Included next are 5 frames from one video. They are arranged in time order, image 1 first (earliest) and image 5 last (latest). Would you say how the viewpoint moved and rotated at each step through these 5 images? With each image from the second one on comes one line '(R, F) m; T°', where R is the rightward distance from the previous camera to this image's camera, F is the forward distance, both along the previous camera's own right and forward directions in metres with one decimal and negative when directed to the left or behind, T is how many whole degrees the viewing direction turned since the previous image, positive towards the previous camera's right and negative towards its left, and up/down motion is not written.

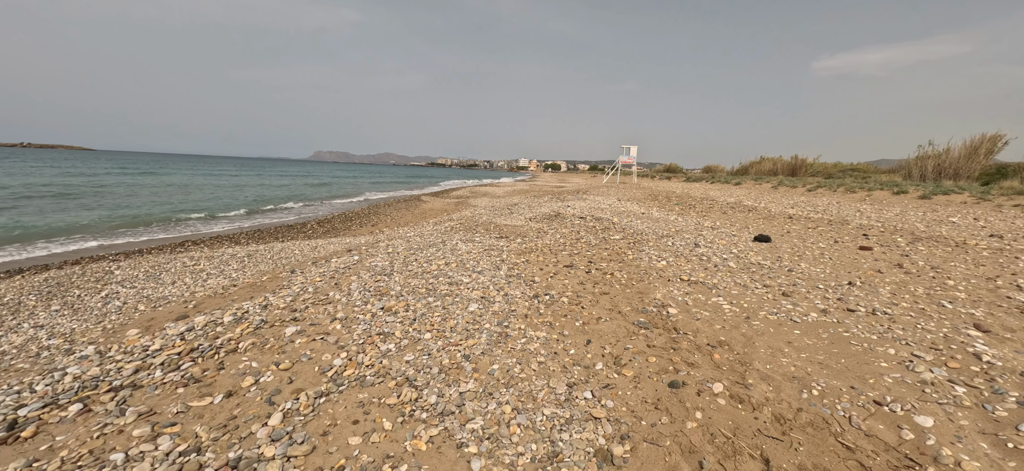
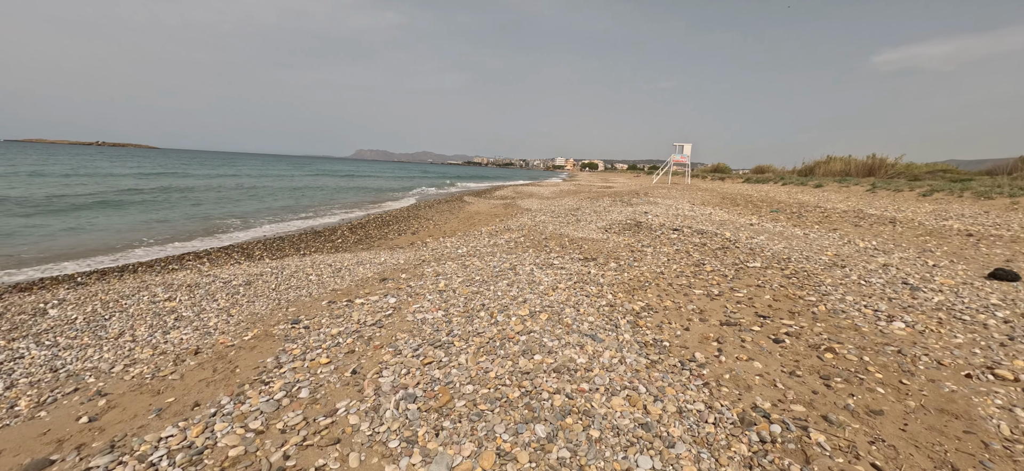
(-1.7, +4.5) m; -5°
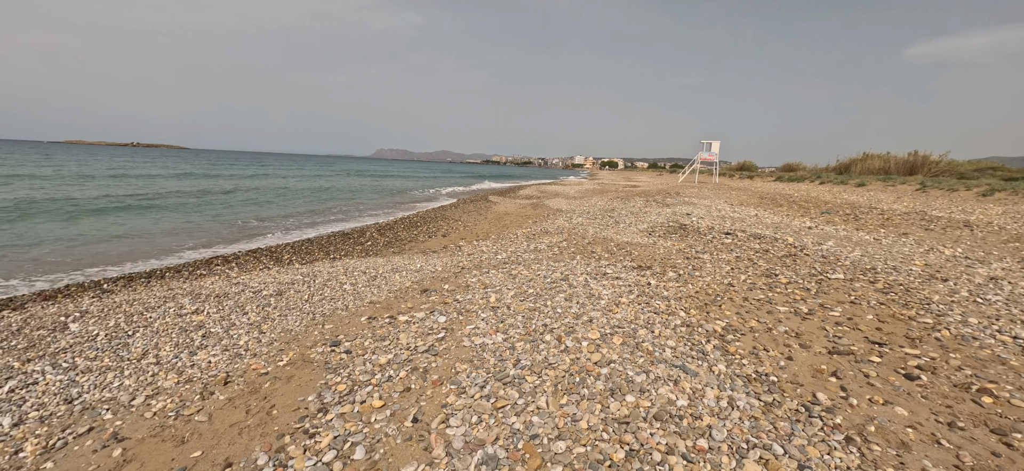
(-0.8, +1.0) m; -2°
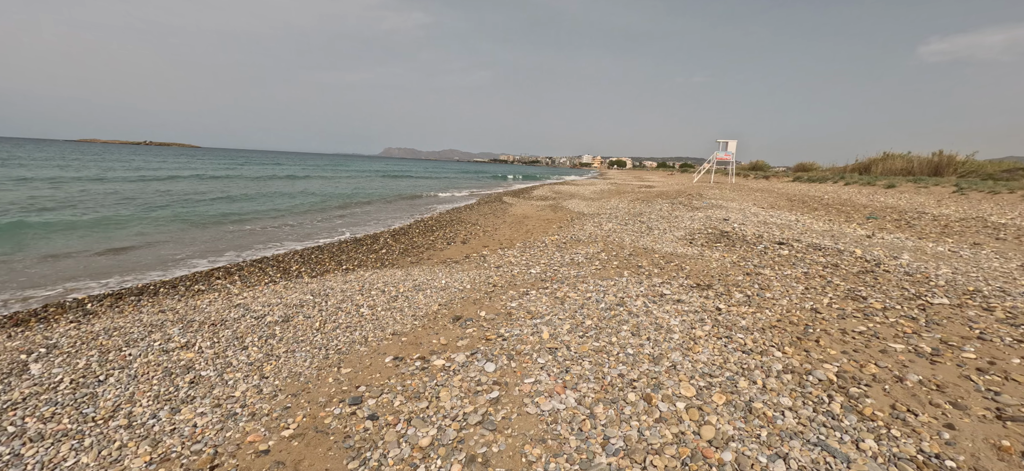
(-0.8, +1.5) m; -1°
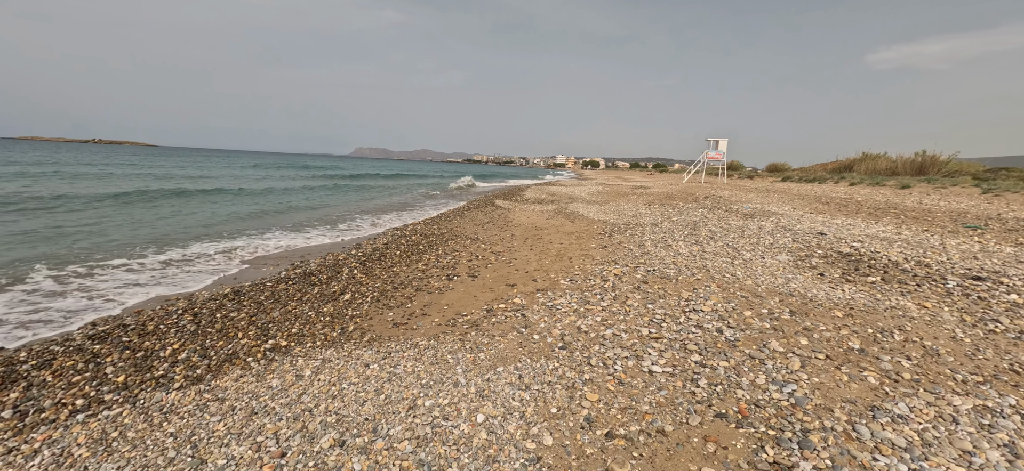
(-1.6, +5.9) m; +4°
